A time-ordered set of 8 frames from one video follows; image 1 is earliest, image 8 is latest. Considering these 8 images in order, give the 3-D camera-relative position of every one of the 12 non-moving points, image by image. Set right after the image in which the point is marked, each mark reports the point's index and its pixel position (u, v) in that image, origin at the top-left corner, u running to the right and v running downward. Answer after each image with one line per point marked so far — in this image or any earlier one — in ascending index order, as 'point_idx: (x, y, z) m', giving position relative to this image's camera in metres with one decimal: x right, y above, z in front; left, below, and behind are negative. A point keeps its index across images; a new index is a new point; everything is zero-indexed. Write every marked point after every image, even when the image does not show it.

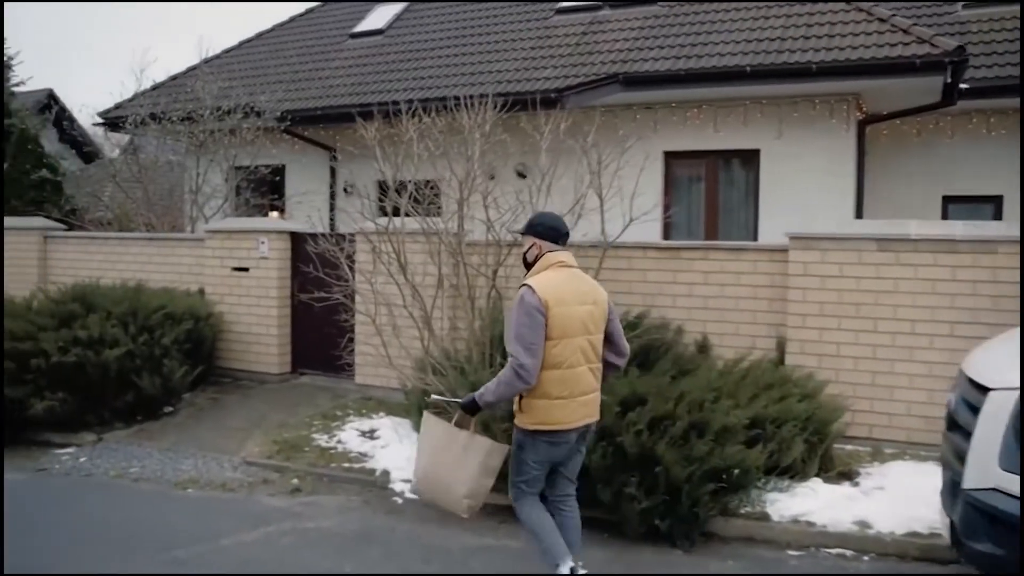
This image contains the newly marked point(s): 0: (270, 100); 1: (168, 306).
0: (-3.8, +2.9, +14.4) m
1: (-3.3, -0.2, +8.9) m
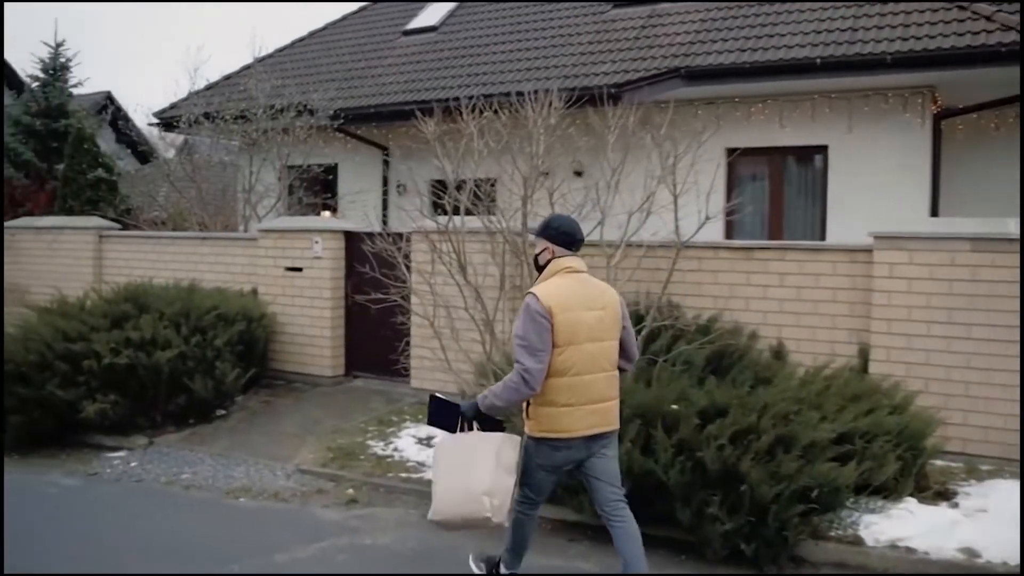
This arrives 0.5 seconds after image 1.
0: (-2.9, +2.9, +14.2) m
1: (-2.8, -0.2, +8.7) m
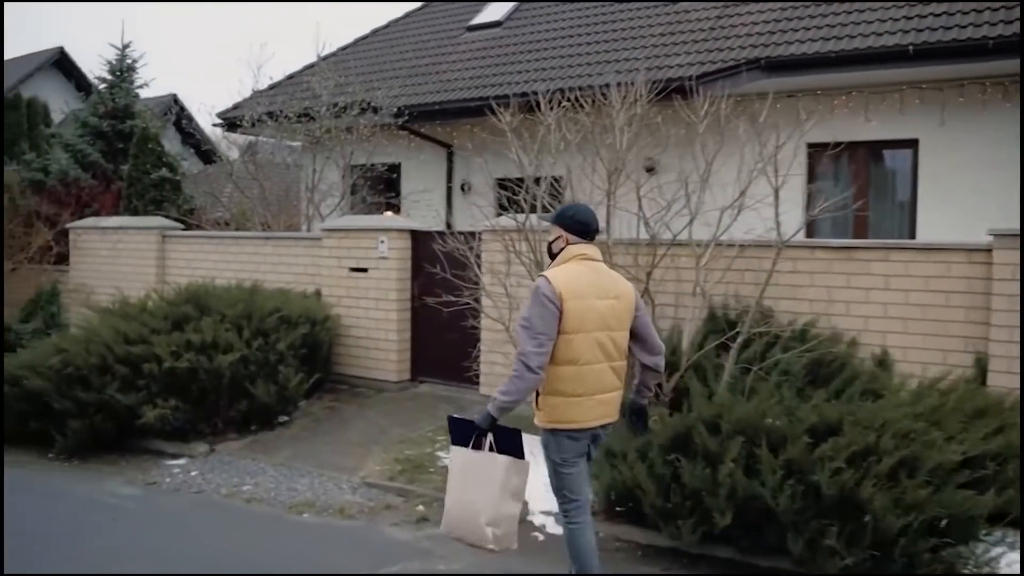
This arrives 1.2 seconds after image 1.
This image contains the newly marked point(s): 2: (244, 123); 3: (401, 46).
0: (-1.9, +2.9, +13.9) m
1: (-2.1, -0.2, +8.4) m
2: (-4.0, +2.5, +13.8) m
3: (-1.9, +4.2, +16.1) m
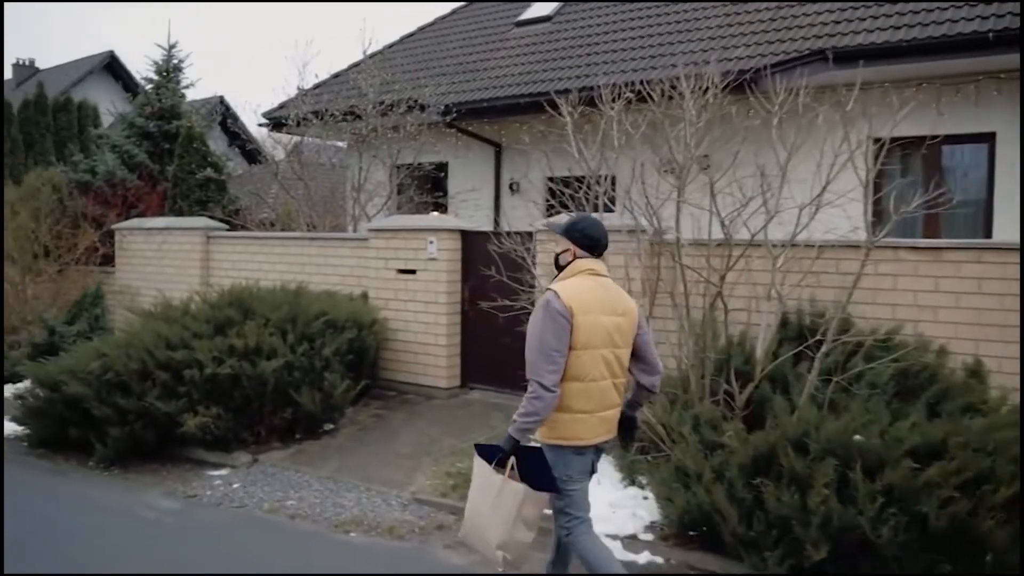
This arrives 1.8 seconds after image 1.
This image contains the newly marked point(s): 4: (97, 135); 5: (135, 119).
0: (-1.2, +2.9, +13.6) m
1: (-1.6, -0.2, +8.0) m
2: (-3.3, +2.5, +13.5) m
3: (-1.1, +4.2, +15.7) m
4: (-7.0, +2.6, +15.5) m
5: (-6.4, +2.8, +15.6) m
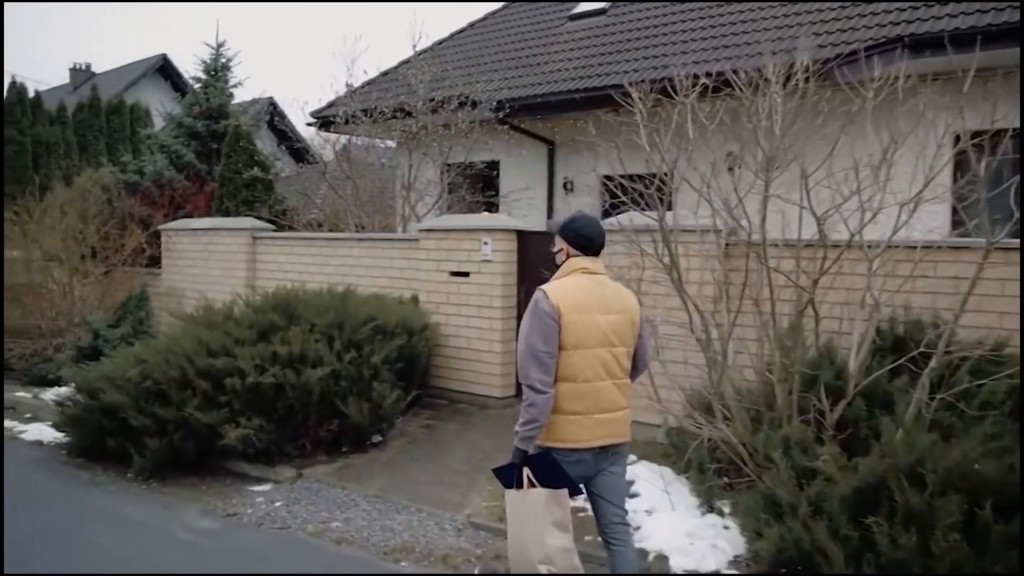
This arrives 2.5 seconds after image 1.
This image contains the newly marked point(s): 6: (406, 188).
0: (-0.4, +2.8, +13.1) m
1: (-1.1, -0.2, +7.6) m
2: (-2.5, +2.4, +13.2) m
3: (-0.2, +4.2, +15.2) m
4: (-6.1, +2.5, +15.3) m
5: (-5.5, +2.8, +15.4) m
6: (-1.5, +1.4, +12.7) m
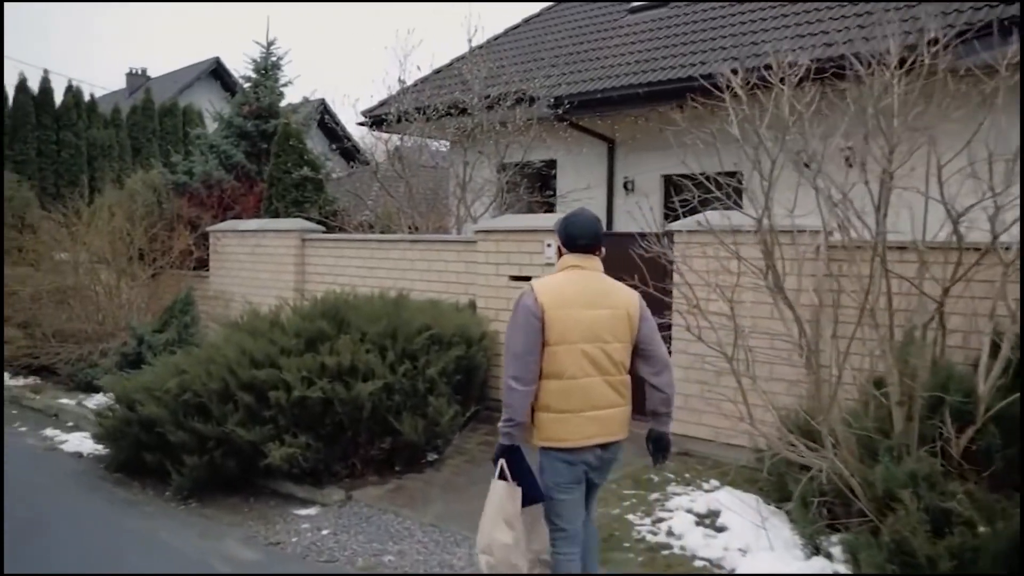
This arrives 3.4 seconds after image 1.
0: (+0.4, +2.8, +12.5) m
1: (-0.6, -0.3, +7.0) m
2: (-1.7, +2.4, +12.7) m
3: (+0.7, +4.1, +14.6) m
4: (-5.2, +2.5, +15.0) m
5: (-4.6, +2.8, +15.0) m
6: (-0.7, +1.3, +12.1) m
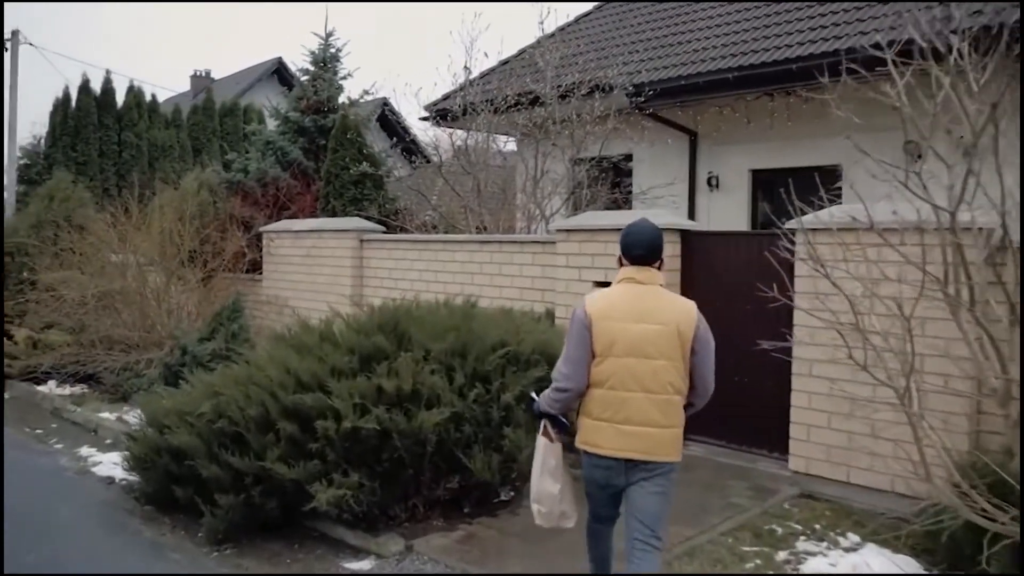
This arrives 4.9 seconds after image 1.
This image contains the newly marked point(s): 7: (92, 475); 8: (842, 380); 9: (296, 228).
0: (+1.4, +2.7, +11.4) m
1: (0.0, -0.3, +6.0) m
2: (-0.7, +2.3, +11.7) m
3: (+1.8, +4.0, +13.5) m
4: (-4.1, +2.4, +14.3) m
5: (-3.4, +2.7, +14.2) m
6: (+0.2, +1.2, +11.1) m
7: (-3.3, -1.5, +7.1) m
8: (+2.0, -0.6, +5.6) m
9: (-2.6, +0.7, +11.1) m
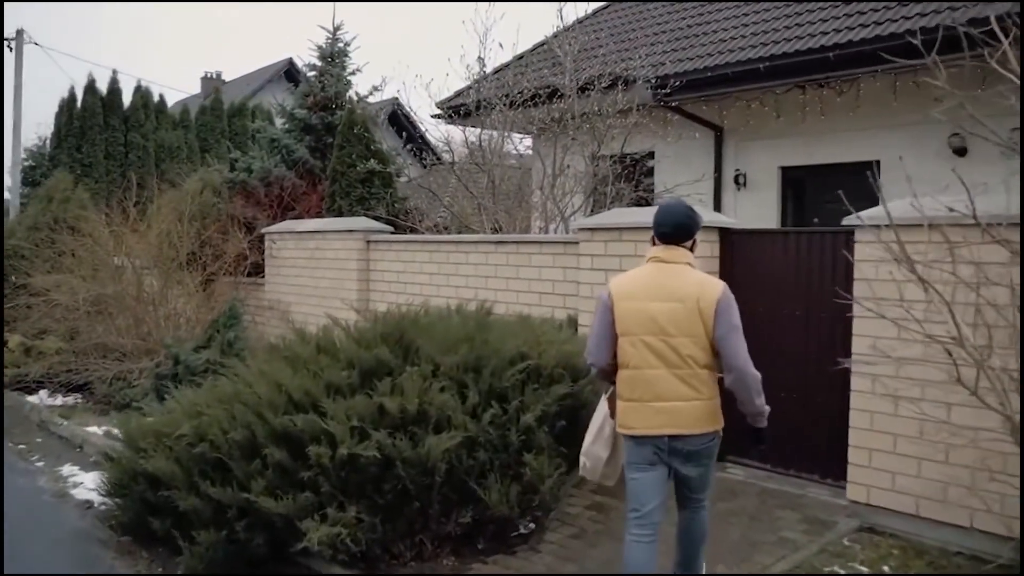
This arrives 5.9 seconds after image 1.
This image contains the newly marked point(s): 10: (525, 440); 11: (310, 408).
0: (+1.6, +2.7, +10.7) m
1: (+0.1, -0.4, +5.3) m
2: (-0.5, +2.2, +11.0) m
3: (+2.0, +3.9, +12.8) m
4: (-3.8, +2.4, +13.7) m
5: (-3.2, +2.6, +13.6) m
6: (+0.4, +1.2, +10.4) m
7: (-3.1, -1.5, +6.5) m
8: (+2.1, -0.6, +4.9) m
9: (-2.4, +0.7, +10.5) m
10: (+0.1, -0.8, +4.9) m
11: (-1.0, -0.6, +4.7) m
